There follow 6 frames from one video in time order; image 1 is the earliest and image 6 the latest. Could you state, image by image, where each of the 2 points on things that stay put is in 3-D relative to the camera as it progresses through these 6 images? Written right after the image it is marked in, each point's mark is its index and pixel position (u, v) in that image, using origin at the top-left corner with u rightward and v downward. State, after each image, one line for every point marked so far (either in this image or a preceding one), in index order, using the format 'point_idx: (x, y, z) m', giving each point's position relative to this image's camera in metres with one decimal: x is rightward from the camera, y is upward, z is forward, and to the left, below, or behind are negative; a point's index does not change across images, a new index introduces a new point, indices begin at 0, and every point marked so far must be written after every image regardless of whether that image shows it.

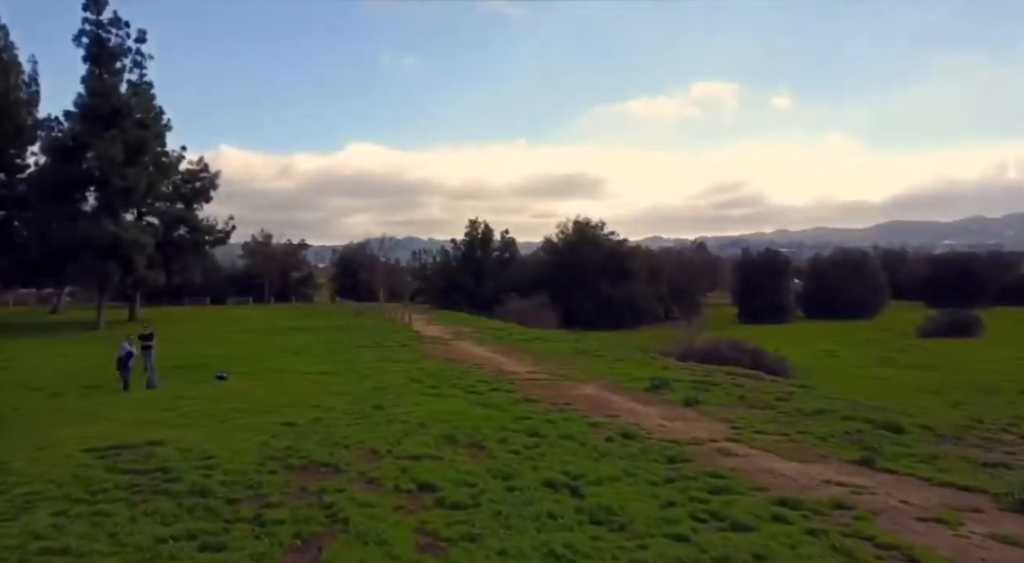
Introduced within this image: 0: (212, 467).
0: (-3.8, -2.3, +8.3) m
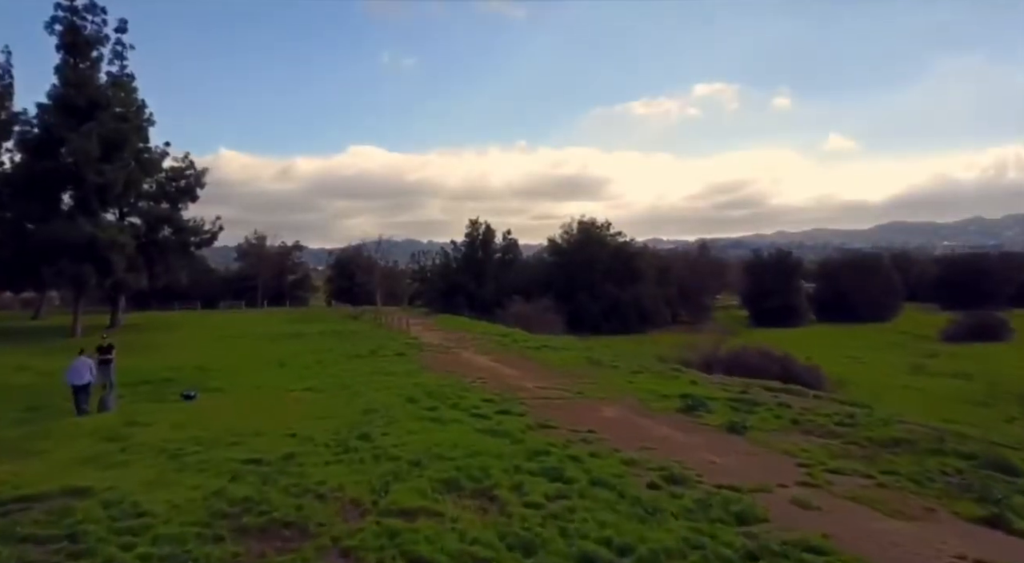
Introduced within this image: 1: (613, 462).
0: (-3.6, -2.4, +6.3) m
1: (+1.3, -2.3, +8.4) m
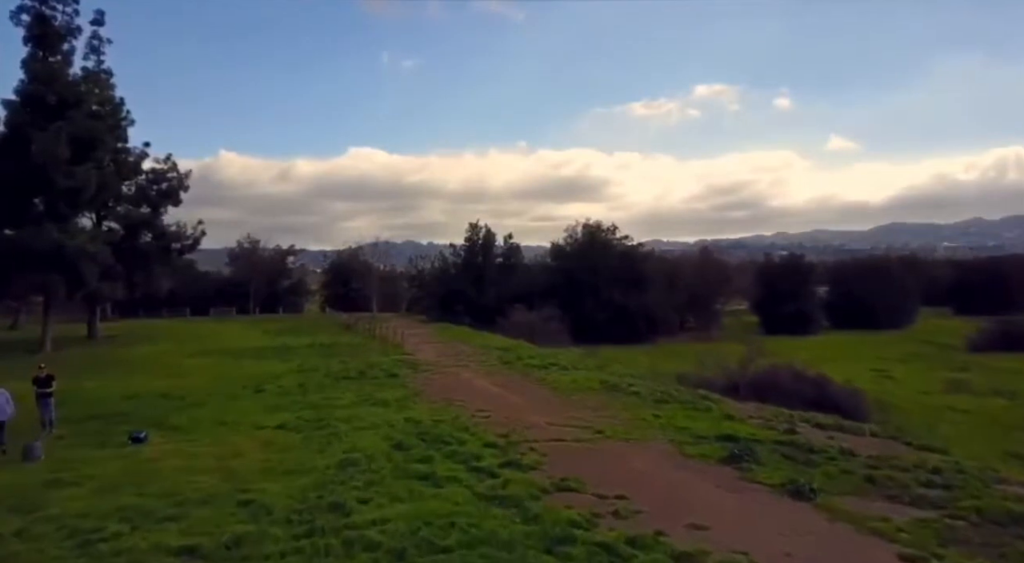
0: (-3.4, -2.7, +4.2) m
1: (+1.4, -2.6, +6.3) m
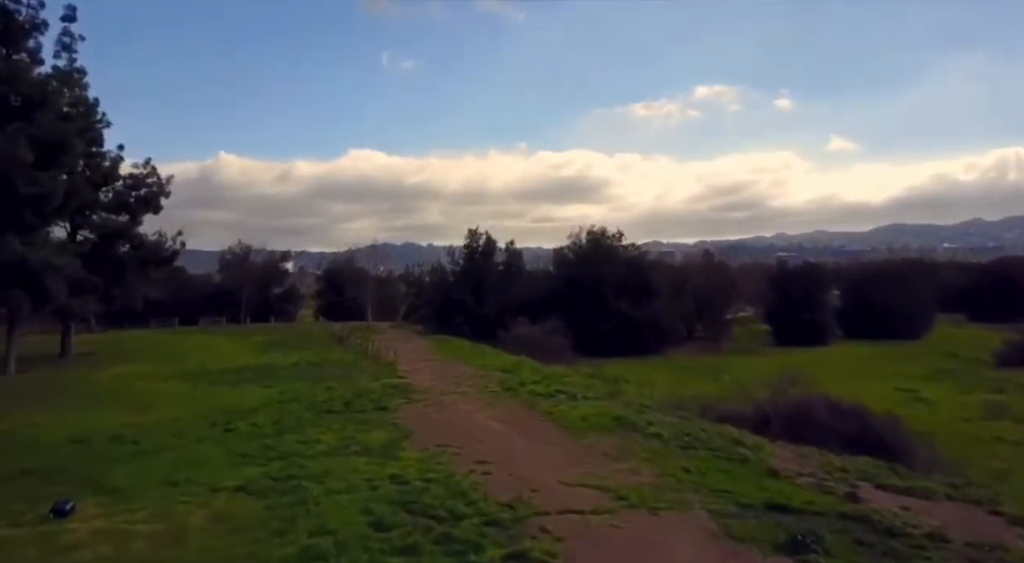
0: (-3.3, -3.3, +2.2) m
1: (+1.5, -3.2, +4.3) m
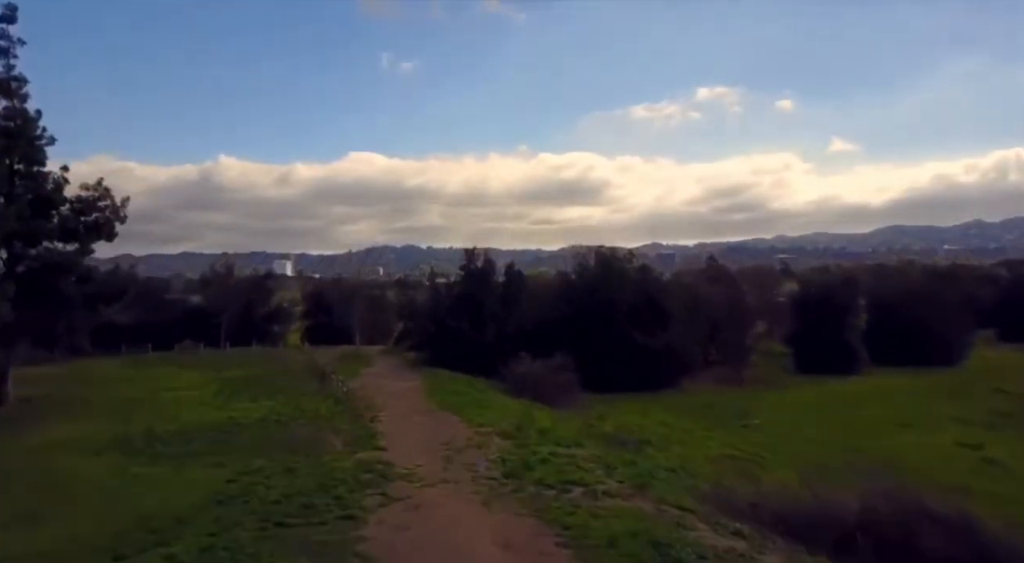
0: (-3.3, -4.7, -1.6) m
1: (+1.6, -4.6, +0.5) m
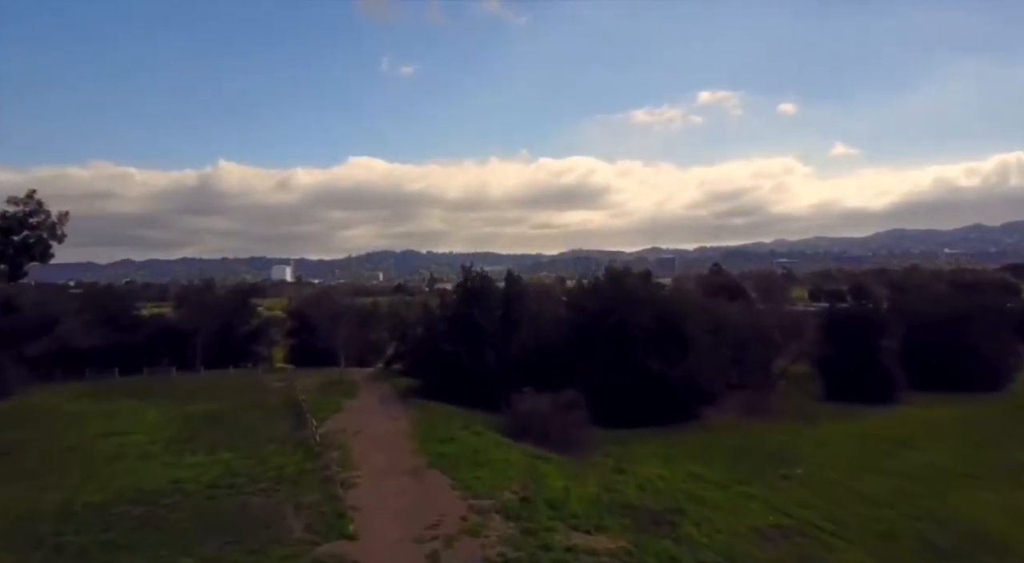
0: (-3.2, -5.5, -5.7) m
1: (+1.6, -5.4, -3.6) m
